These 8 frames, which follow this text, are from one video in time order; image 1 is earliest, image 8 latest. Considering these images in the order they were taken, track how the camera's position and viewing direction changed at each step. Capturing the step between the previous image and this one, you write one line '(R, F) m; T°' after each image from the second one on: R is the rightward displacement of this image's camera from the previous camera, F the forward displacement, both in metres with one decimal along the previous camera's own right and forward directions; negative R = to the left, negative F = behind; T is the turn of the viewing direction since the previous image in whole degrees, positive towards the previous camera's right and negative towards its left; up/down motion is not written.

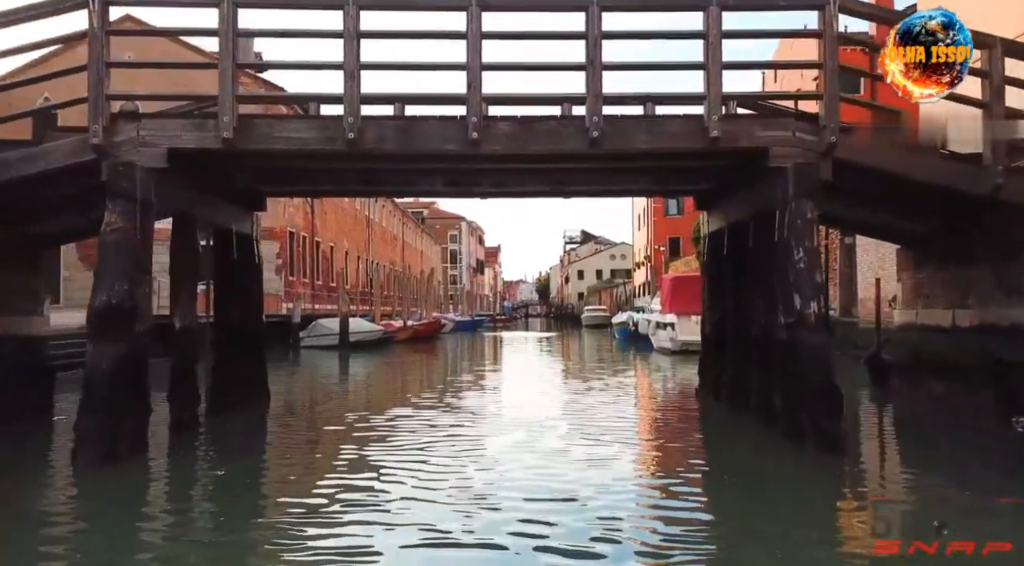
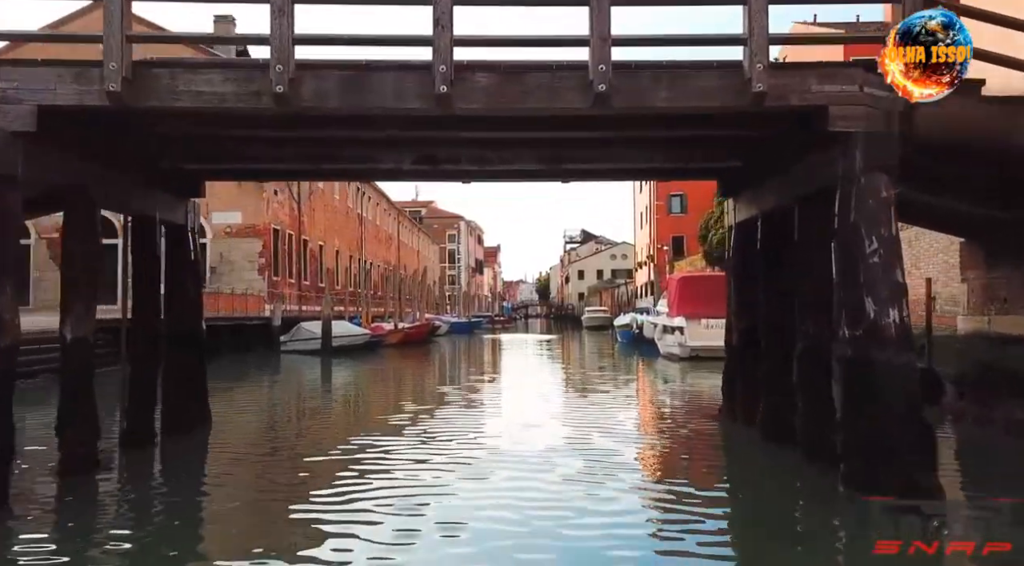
(+0.1, +1.6) m; 0°
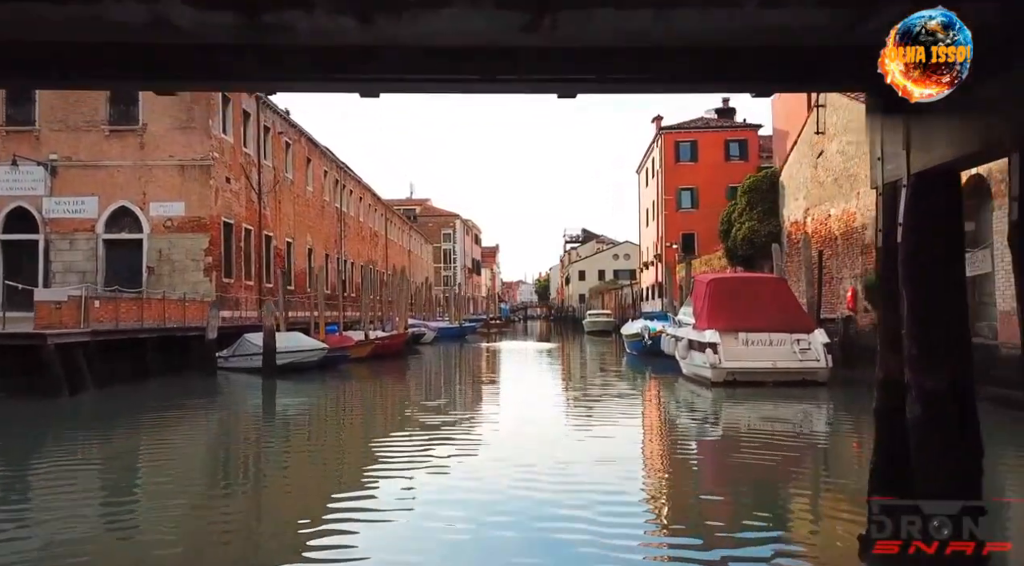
(+0.3, +4.0) m; 0°
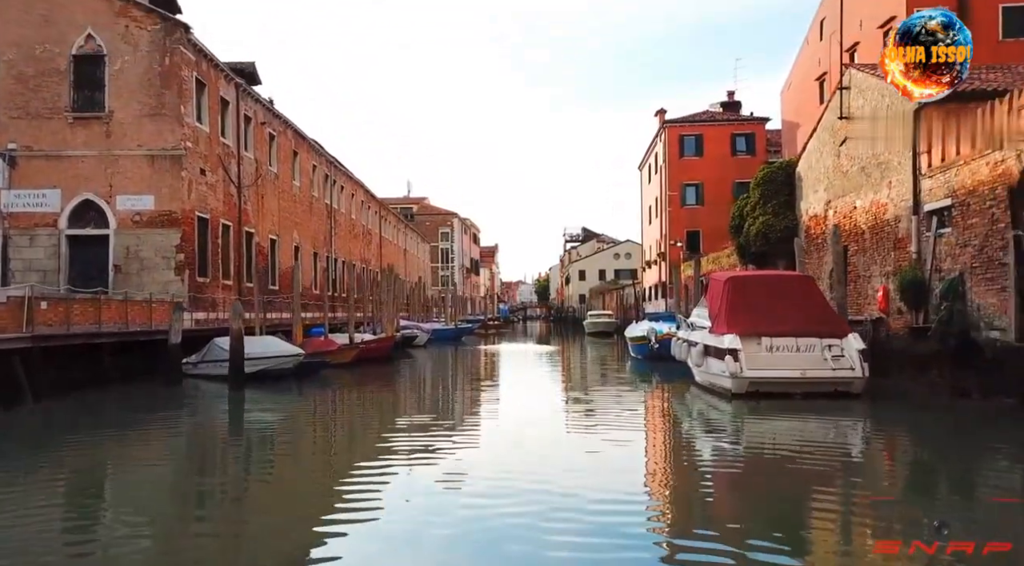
(+0.1, +1.7) m; 0°
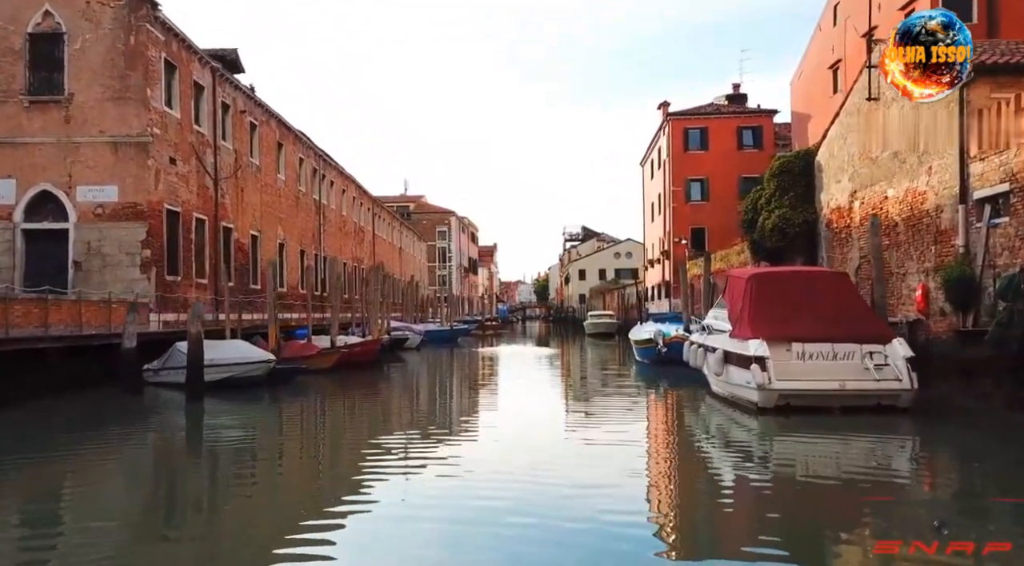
(+0.1, +1.7) m; 0°
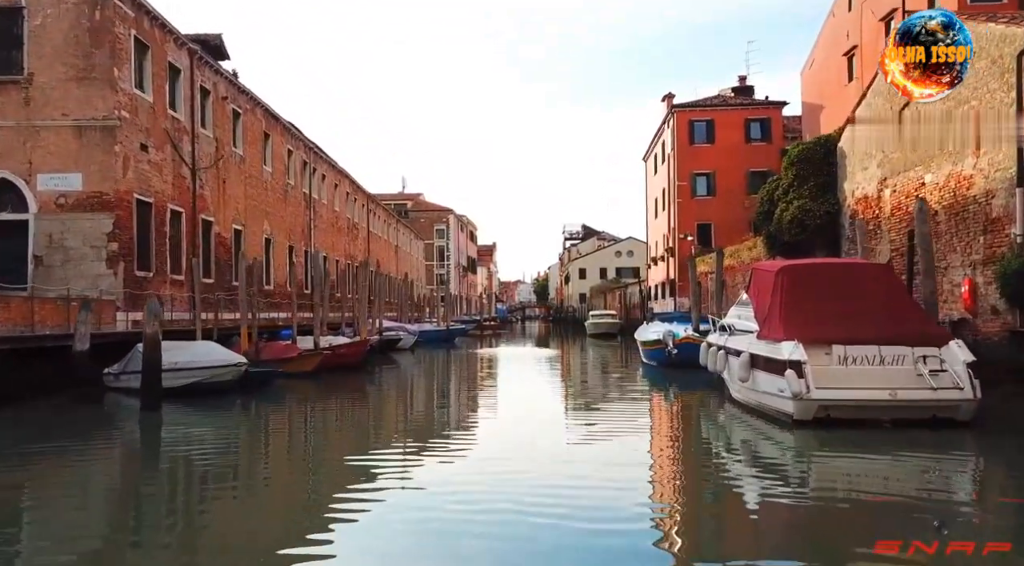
(0.0, +1.5) m; 0°
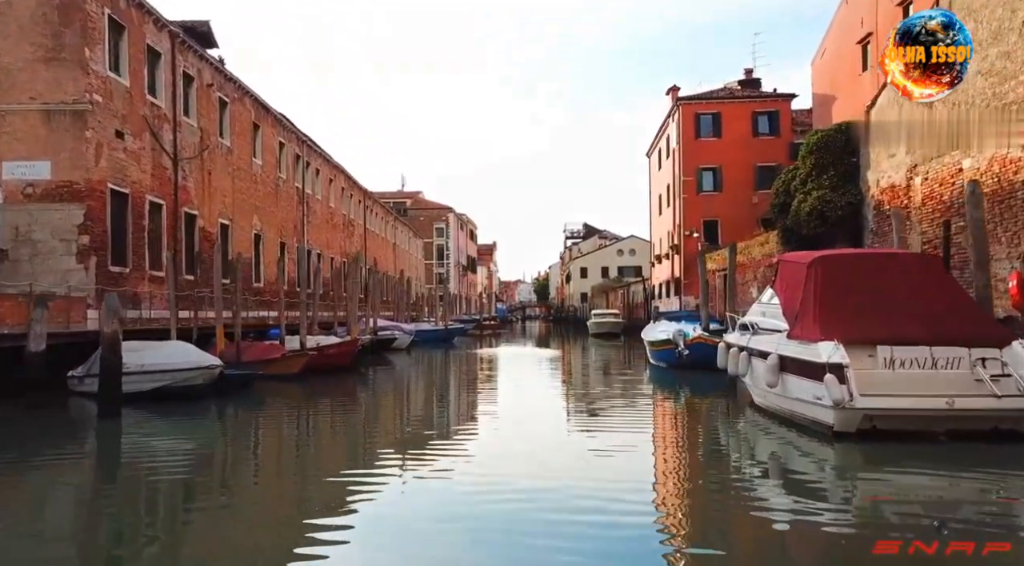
(0.0, +1.2) m; 0°
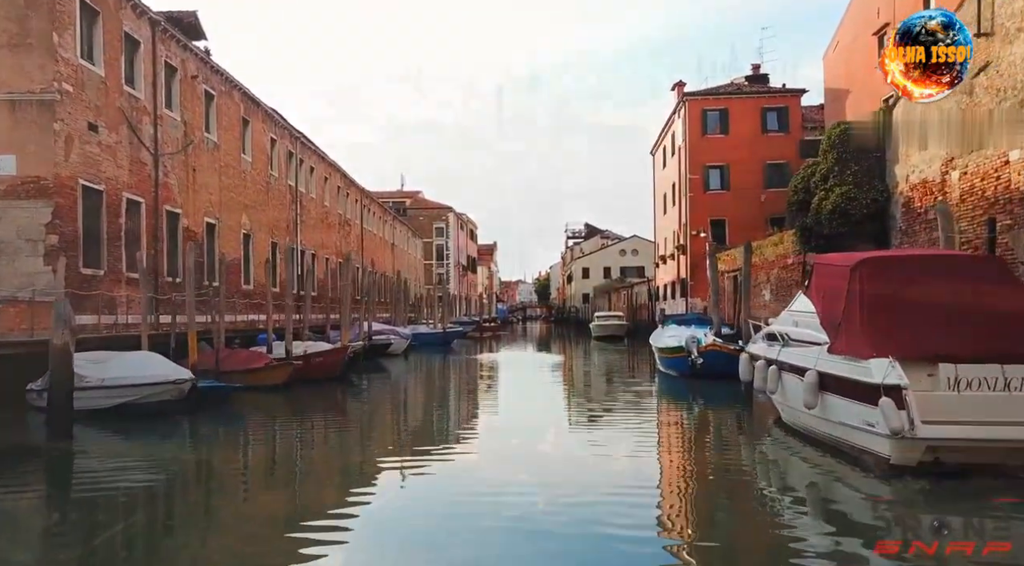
(0.0, +1.2) m; 0°
